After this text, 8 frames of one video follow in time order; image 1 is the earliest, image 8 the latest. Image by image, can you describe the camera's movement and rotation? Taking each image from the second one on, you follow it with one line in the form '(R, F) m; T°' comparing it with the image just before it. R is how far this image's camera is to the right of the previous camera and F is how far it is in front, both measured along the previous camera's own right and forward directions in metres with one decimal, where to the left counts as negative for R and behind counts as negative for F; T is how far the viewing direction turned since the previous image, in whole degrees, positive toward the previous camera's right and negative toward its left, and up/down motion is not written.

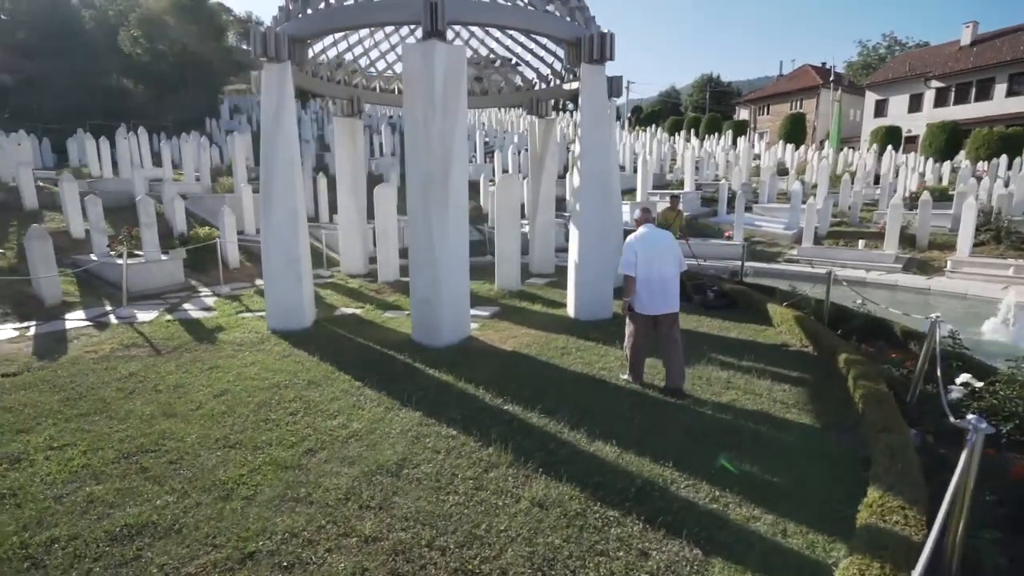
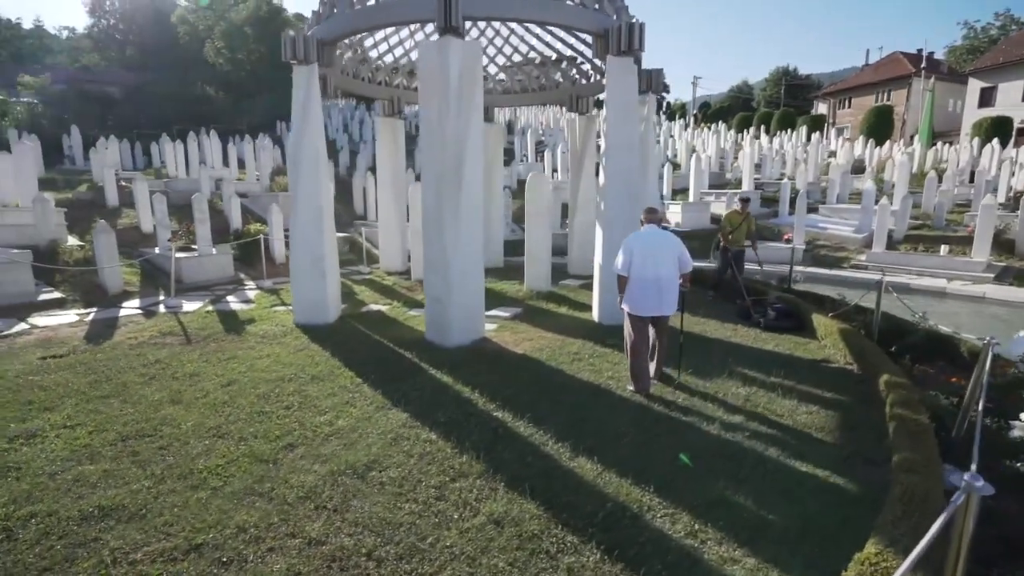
(+0.7, +0.2) m; -7°
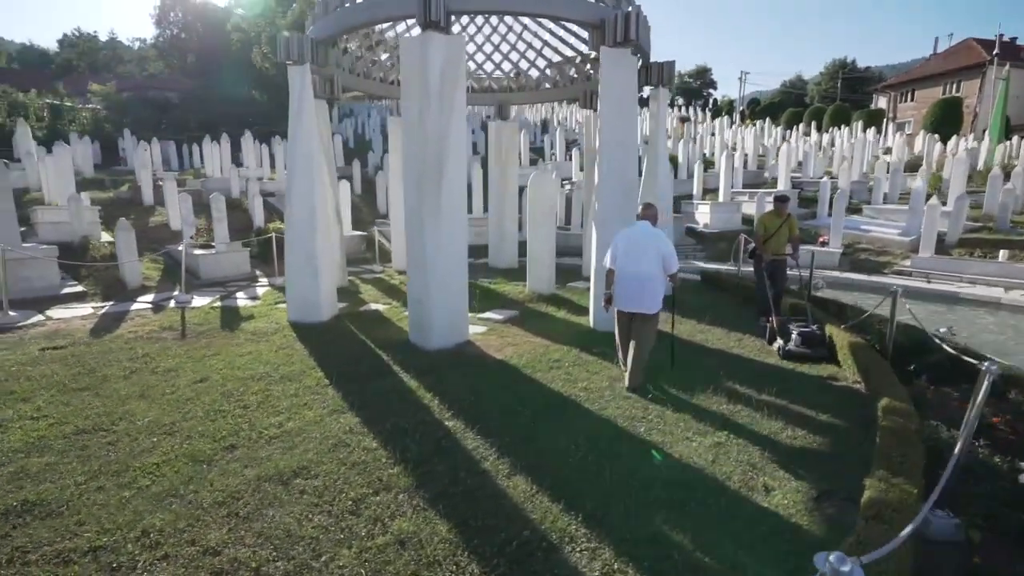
(+0.8, +0.3) m; -5°
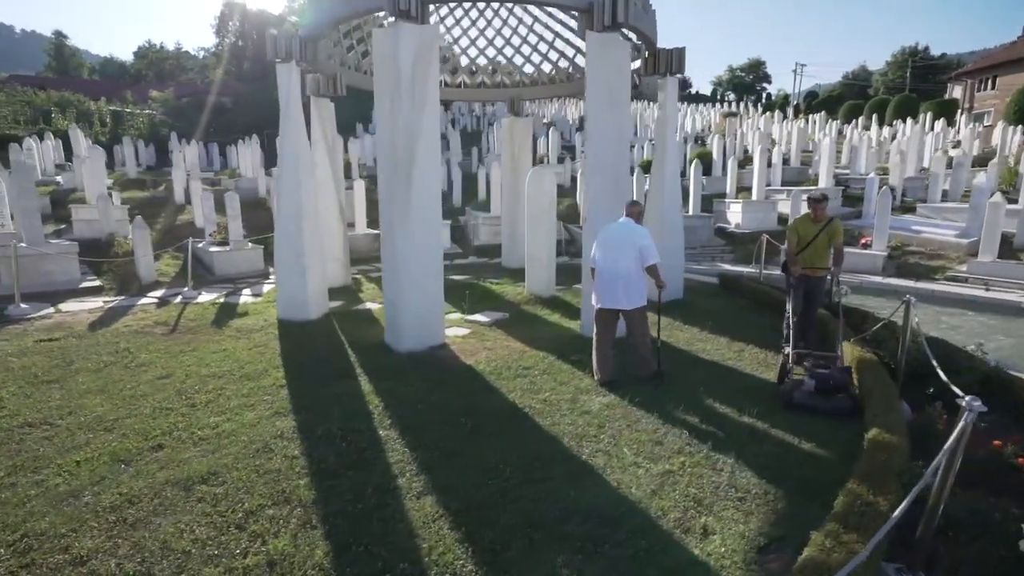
(+0.9, +0.4) m; -6°
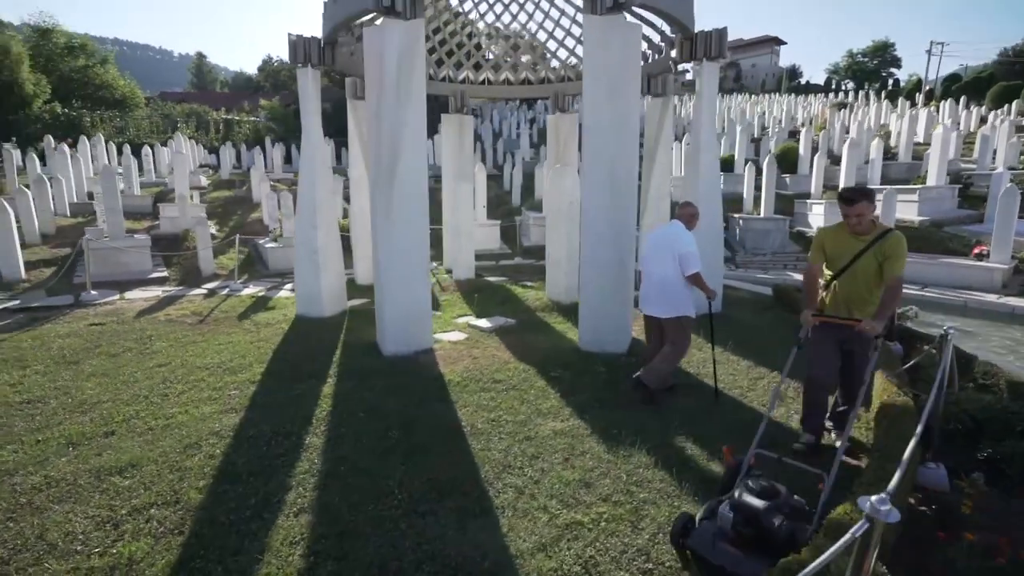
(+1.3, +0.5) m; -11°
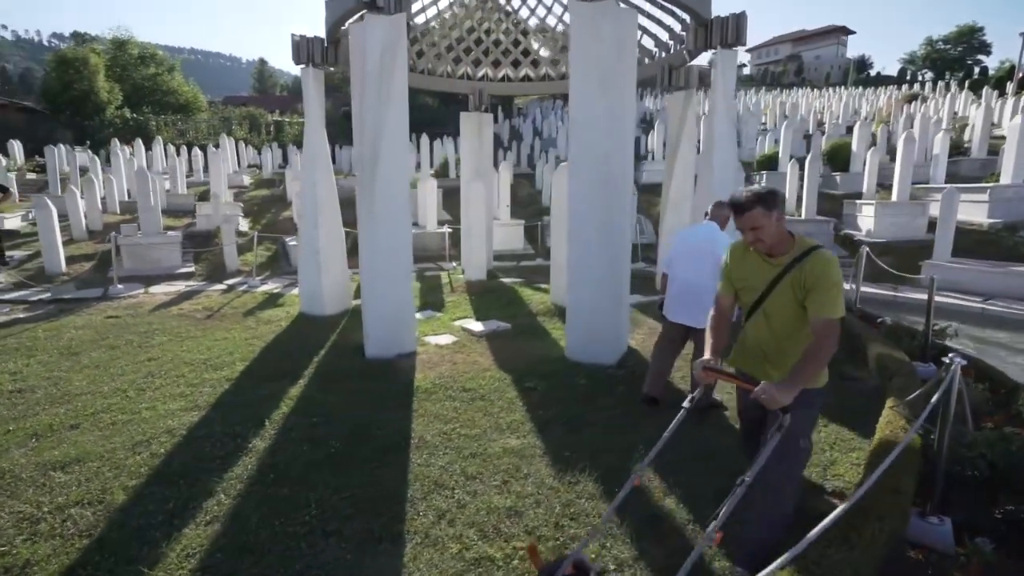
(+0.8, +0.3) m; -6°
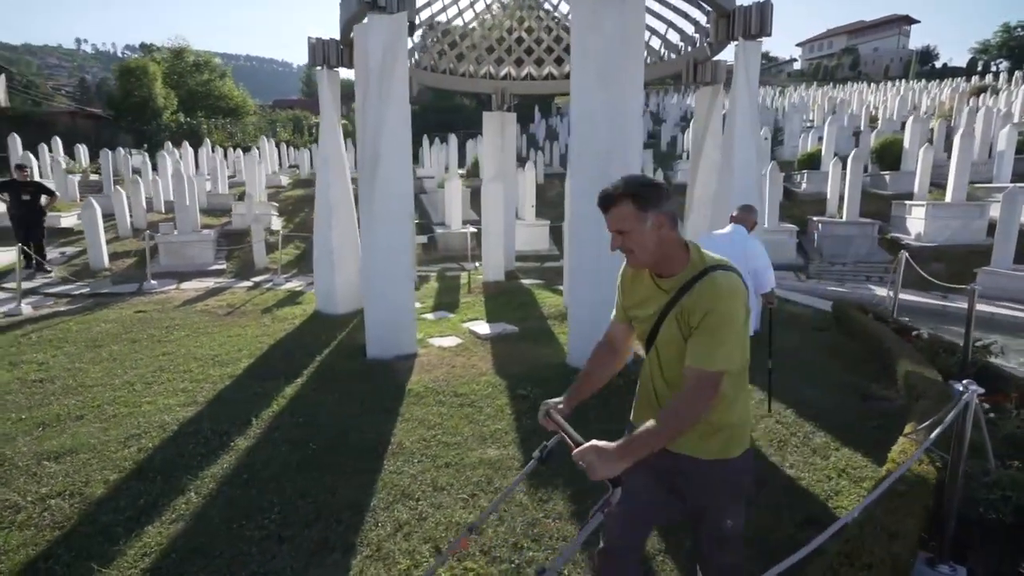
(+0.5, +0.2) m; -5°
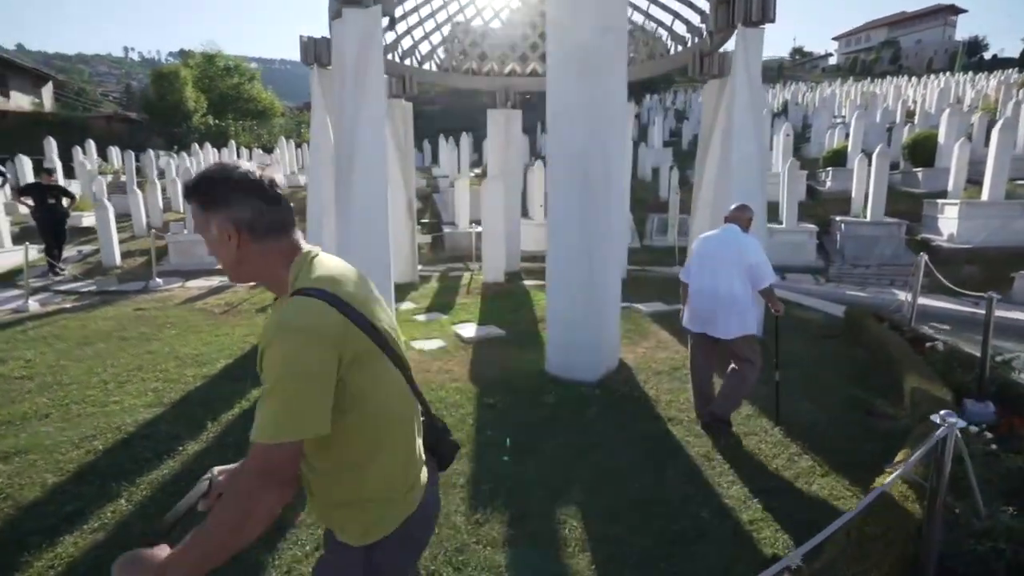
(+0.6, +0.3) m; -3°
